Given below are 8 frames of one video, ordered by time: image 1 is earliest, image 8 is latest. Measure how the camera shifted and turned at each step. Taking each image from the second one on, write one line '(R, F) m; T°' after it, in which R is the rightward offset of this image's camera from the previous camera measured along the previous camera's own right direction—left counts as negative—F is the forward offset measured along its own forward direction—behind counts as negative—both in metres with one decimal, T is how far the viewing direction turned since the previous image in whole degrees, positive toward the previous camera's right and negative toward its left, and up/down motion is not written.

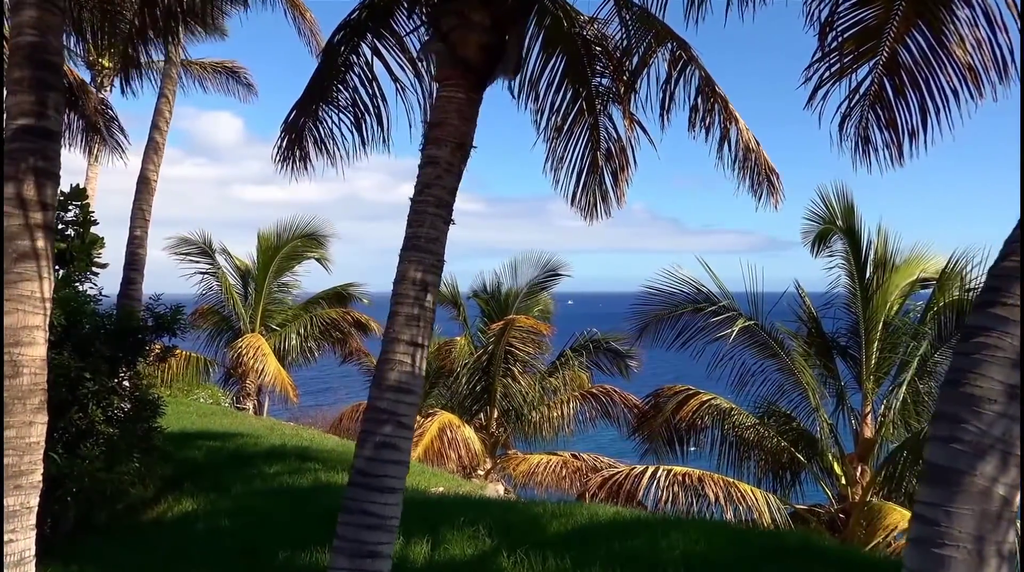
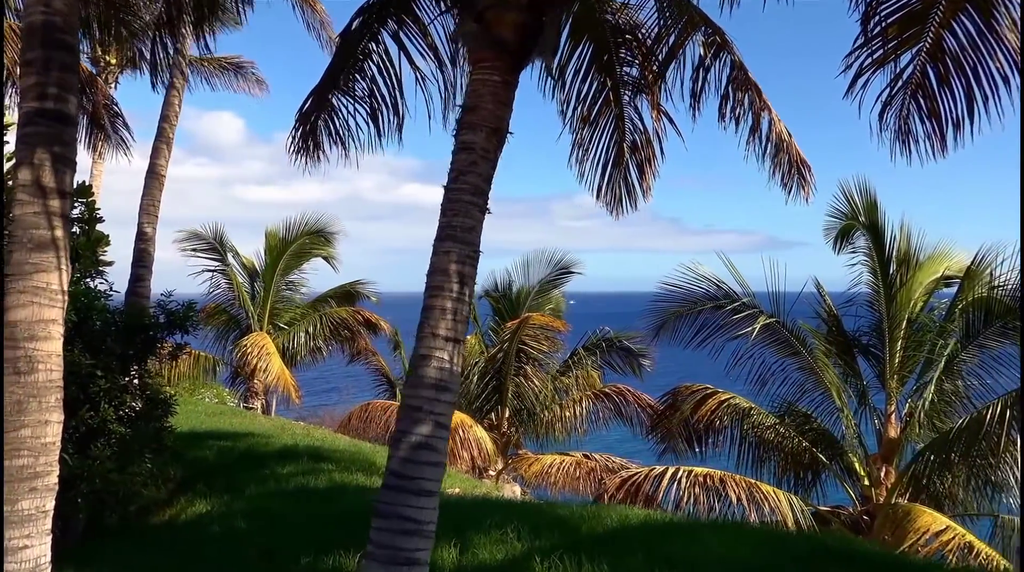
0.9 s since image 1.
(-0.2, +0.2) m; 0°
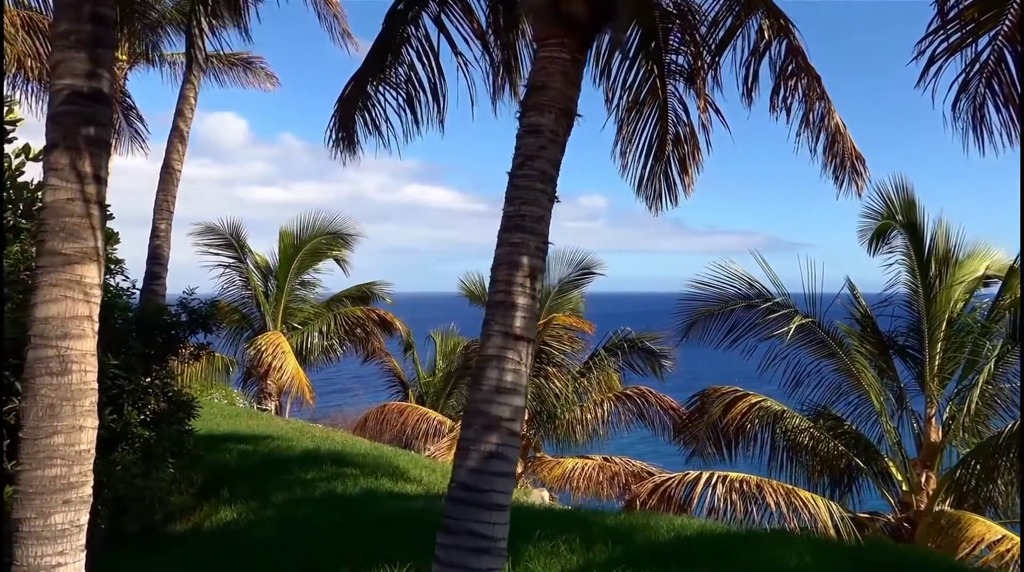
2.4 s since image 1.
(-0.3, +0.3) m; 0°
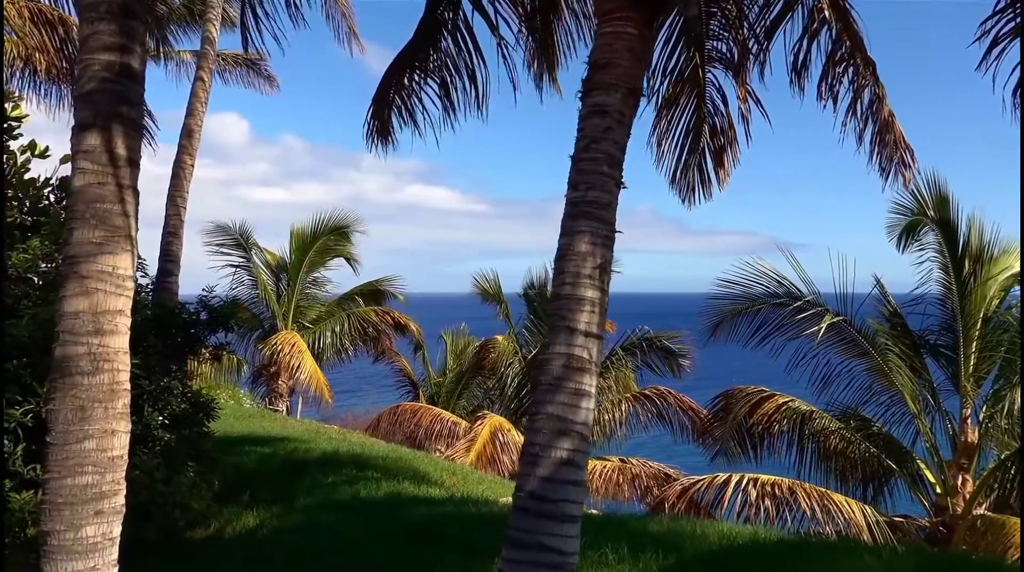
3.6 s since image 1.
(-0.3, +0.3) m; 0°
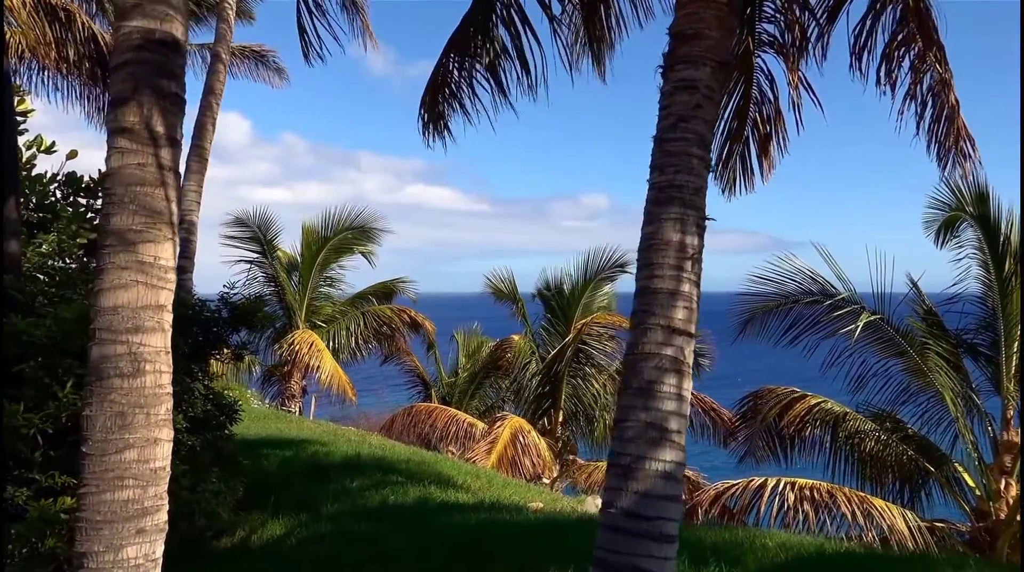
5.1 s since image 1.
(-0.3, +0.3) m; 0°
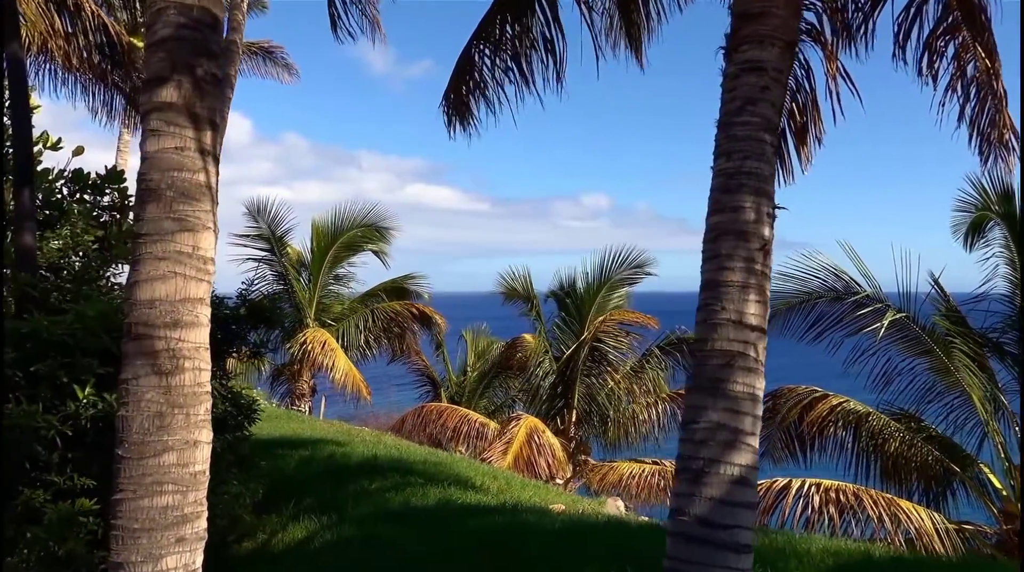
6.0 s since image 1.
(-0.2, +0.2) m; 0°
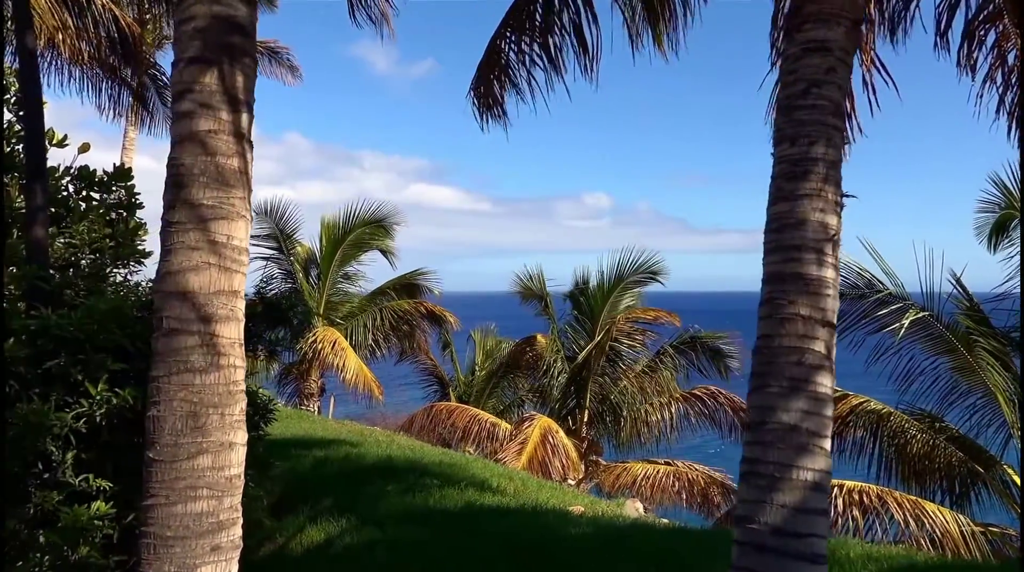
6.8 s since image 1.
(-0.2, +0.2) m; 0°
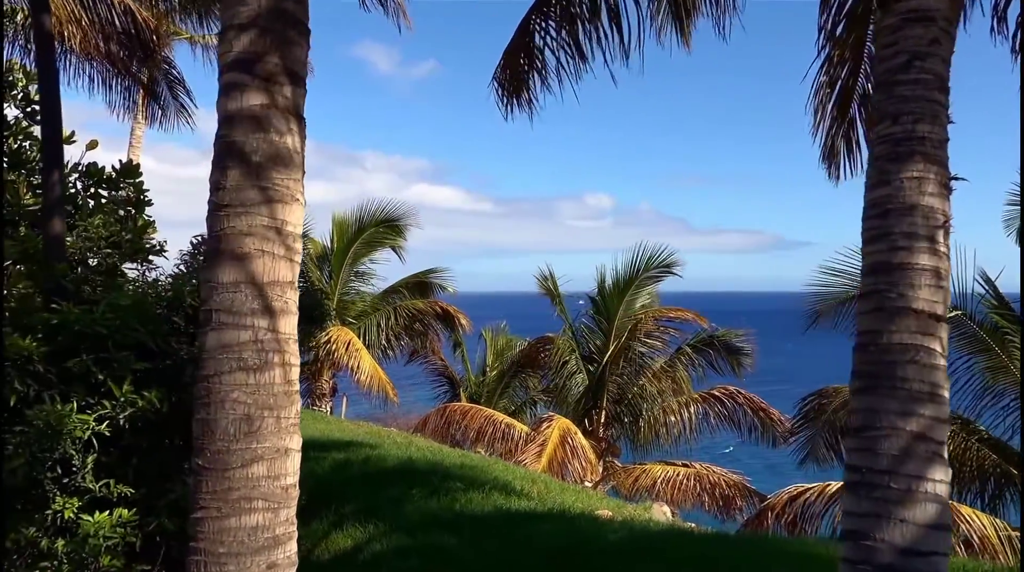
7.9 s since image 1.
(-0.2, +0.2) m; 0°
